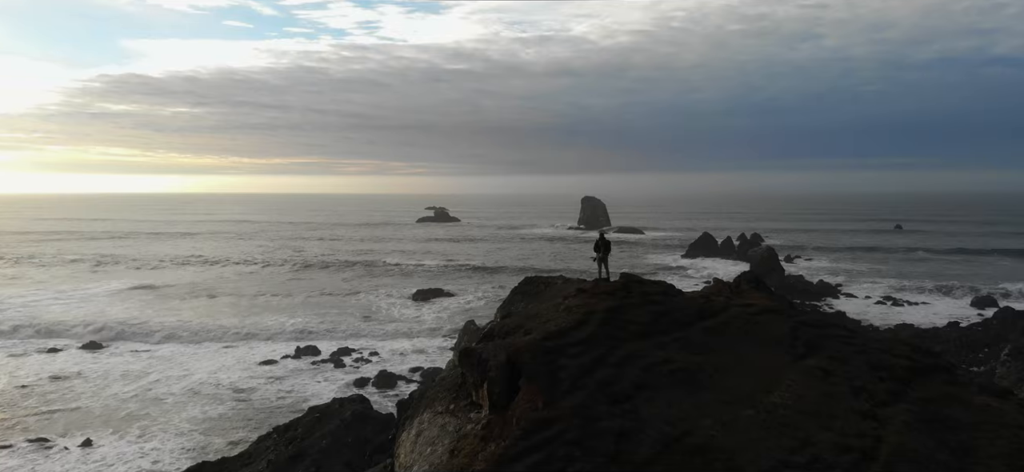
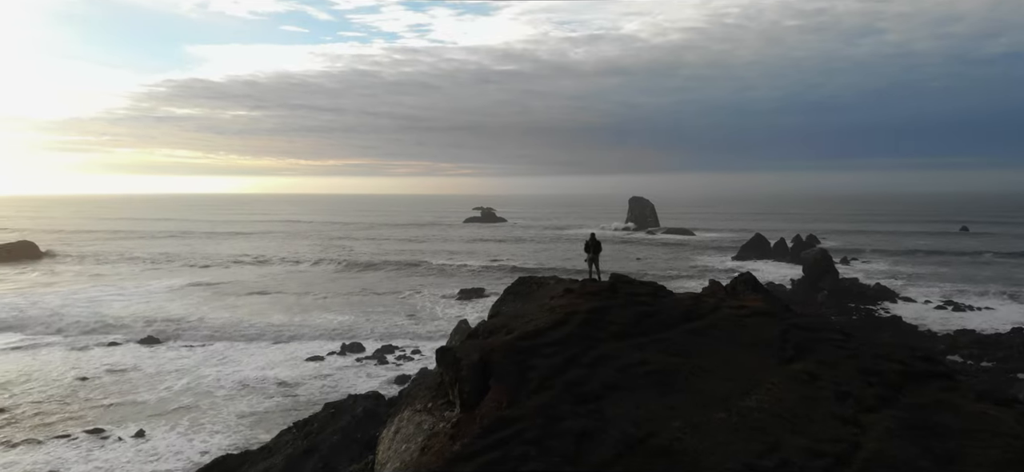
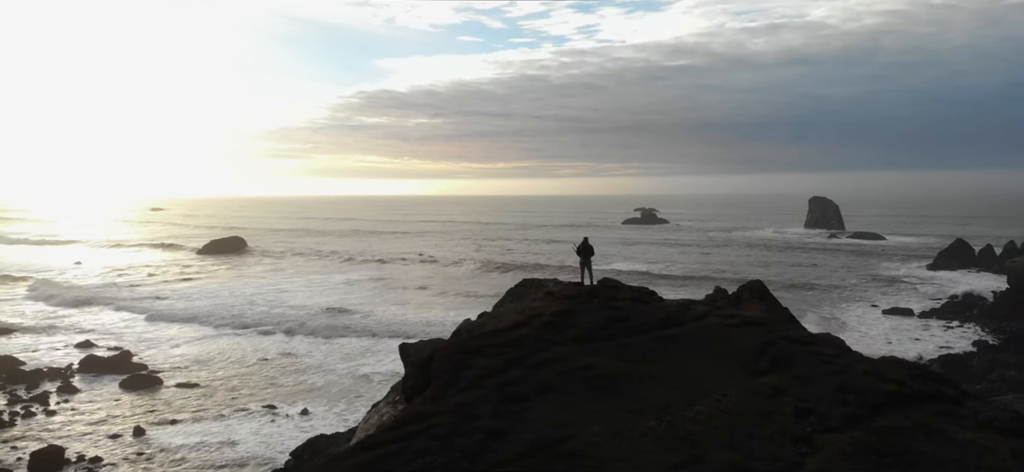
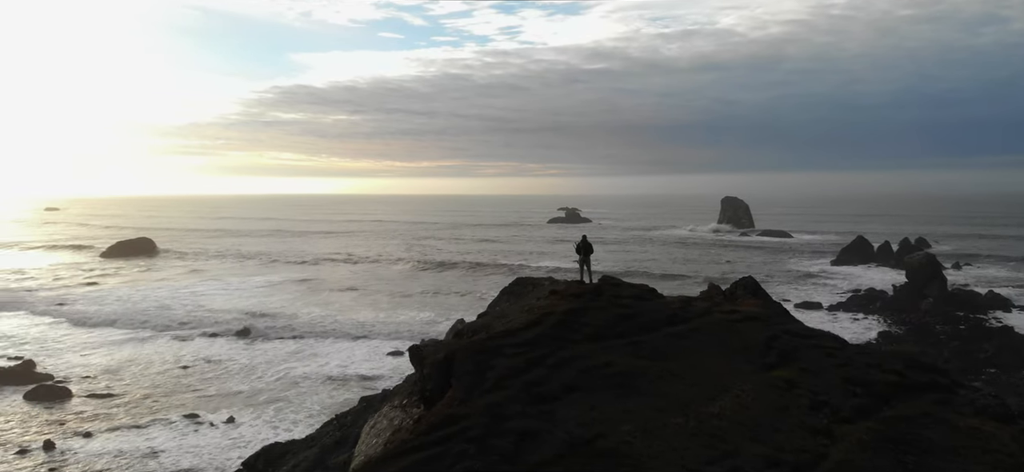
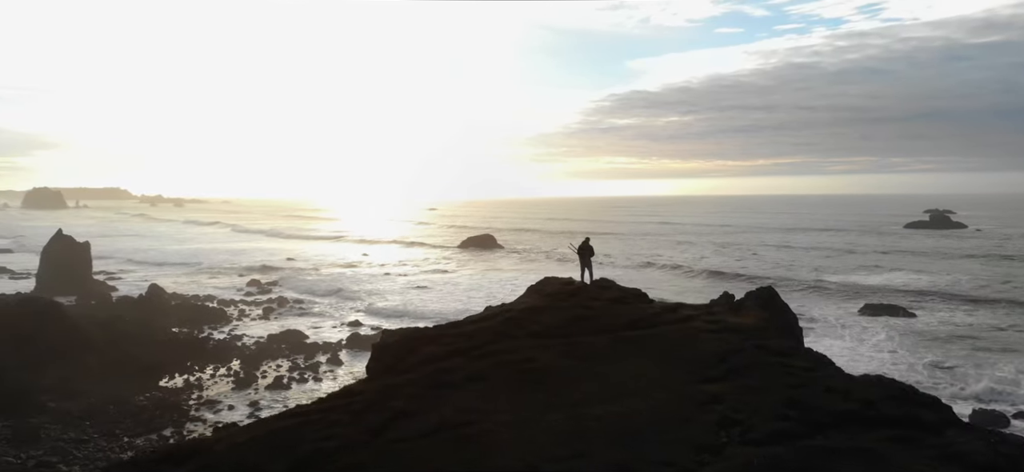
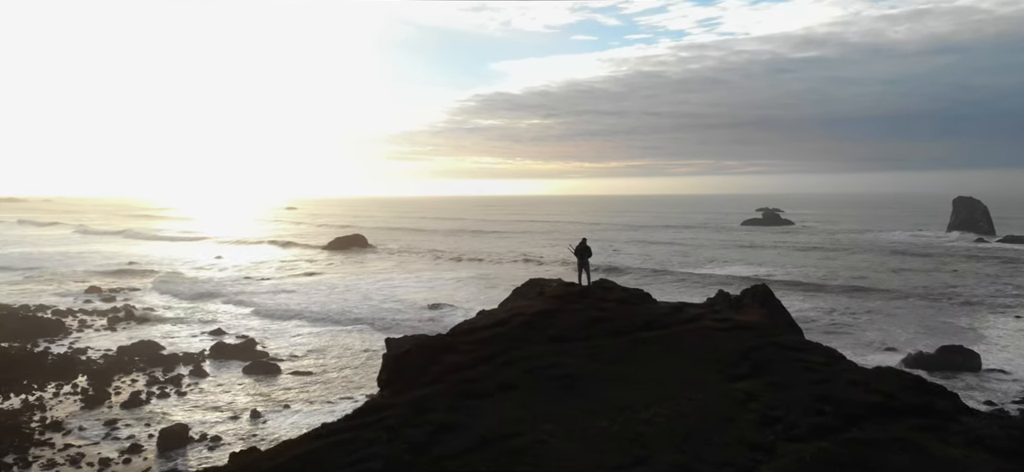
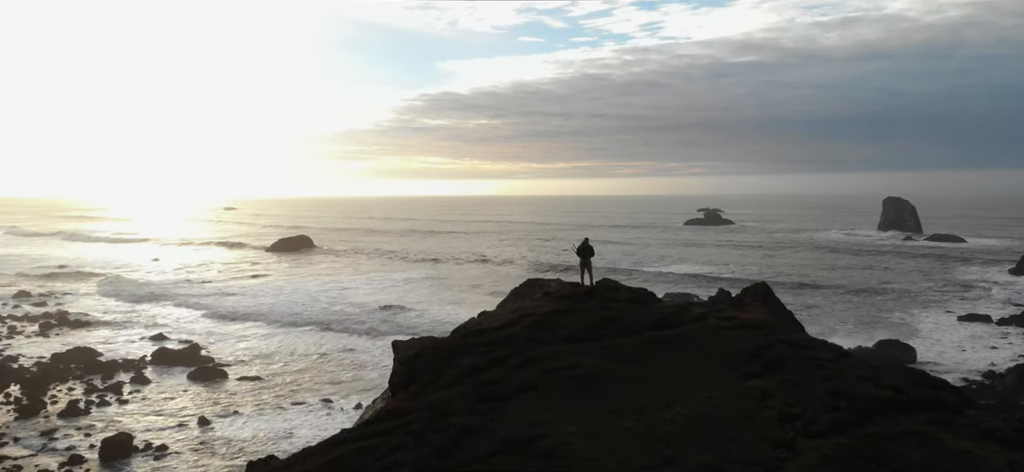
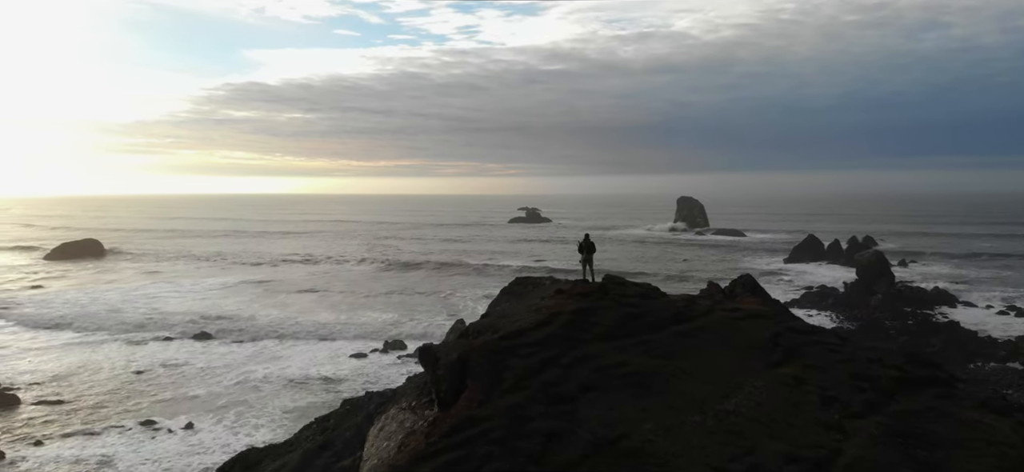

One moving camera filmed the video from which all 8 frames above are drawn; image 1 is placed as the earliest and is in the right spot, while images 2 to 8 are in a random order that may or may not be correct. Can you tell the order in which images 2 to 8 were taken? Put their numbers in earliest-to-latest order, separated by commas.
2, 8, 4, 3, 7, 6, 5
